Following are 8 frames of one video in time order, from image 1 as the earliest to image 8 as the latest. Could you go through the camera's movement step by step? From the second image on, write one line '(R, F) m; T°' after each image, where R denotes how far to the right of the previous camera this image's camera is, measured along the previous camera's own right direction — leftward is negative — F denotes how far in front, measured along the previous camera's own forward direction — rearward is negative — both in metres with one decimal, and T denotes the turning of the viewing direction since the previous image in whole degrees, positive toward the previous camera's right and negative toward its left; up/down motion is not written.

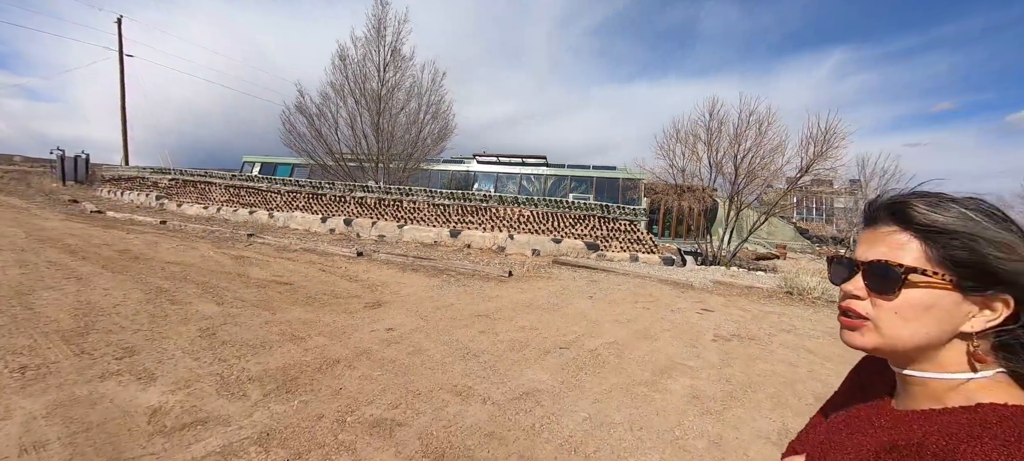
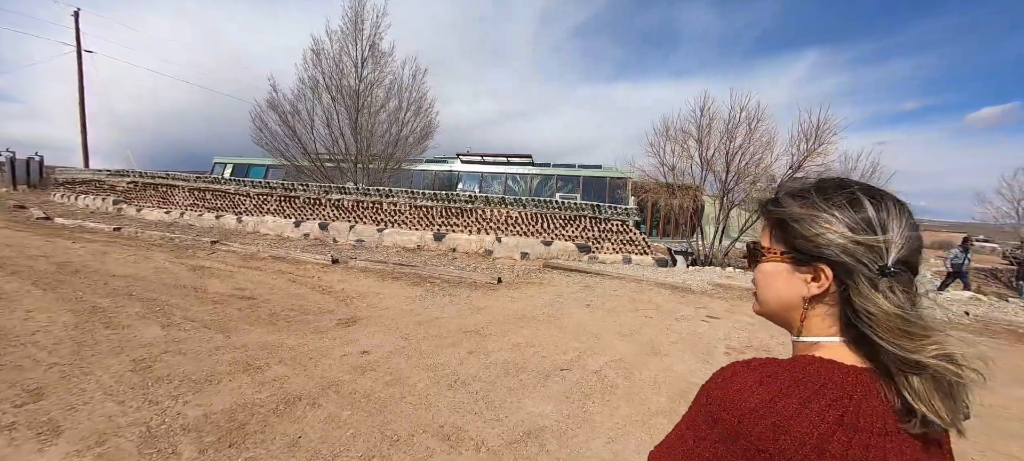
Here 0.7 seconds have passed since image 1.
(-0.1, +0.6) m; +2°
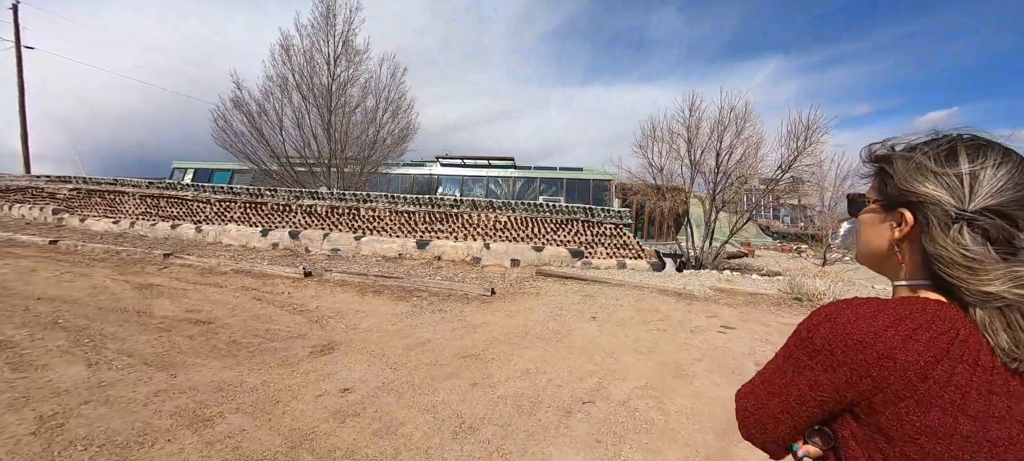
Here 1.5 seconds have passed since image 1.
(-0.3, +0.6) m; +3°
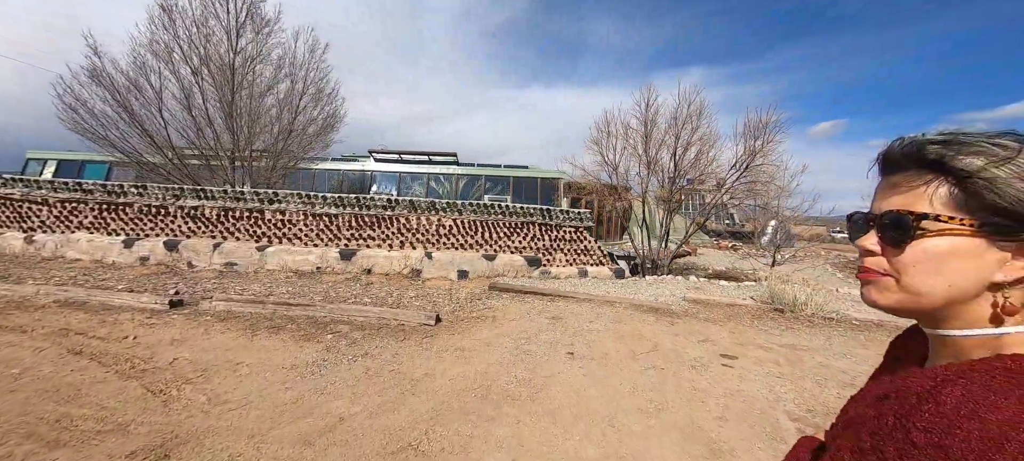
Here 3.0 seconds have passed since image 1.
(-0.1, +1.4) m; +9°
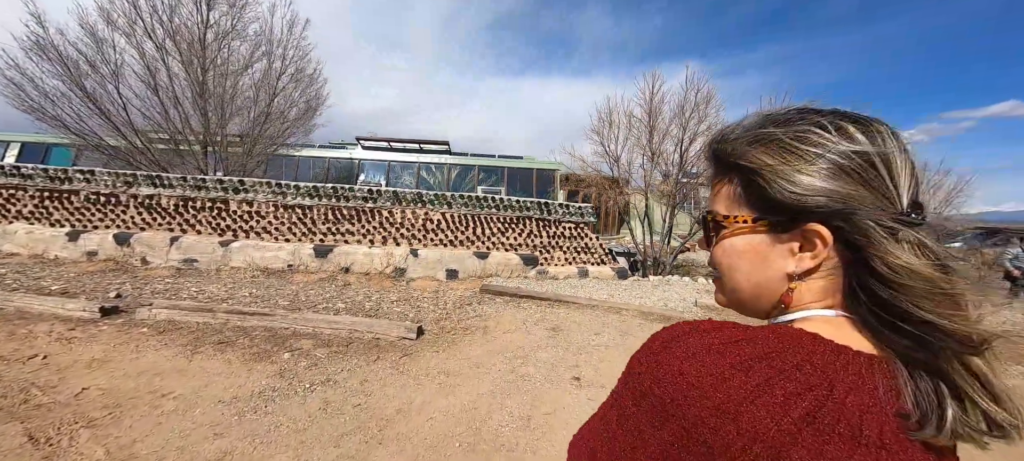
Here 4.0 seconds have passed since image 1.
(0.0, +0.8) m; +1°
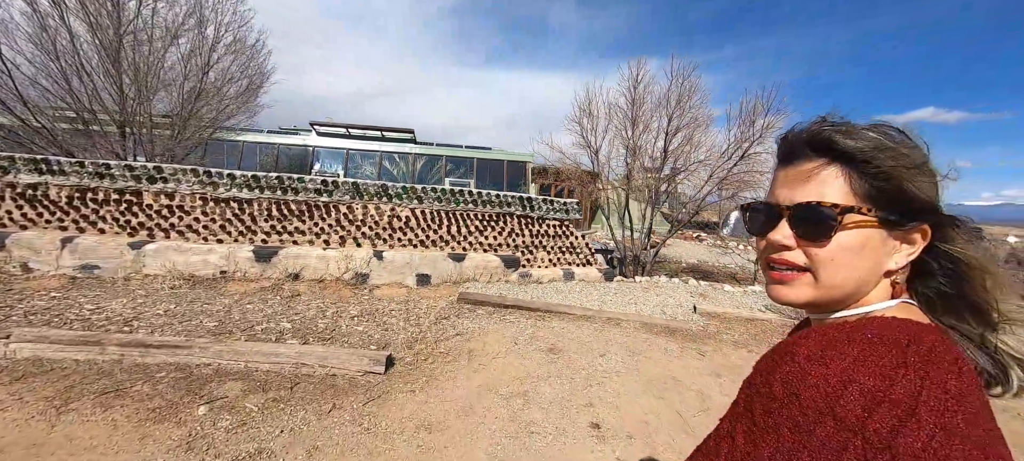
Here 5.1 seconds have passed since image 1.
(-0.3, +0.9) m; +5°
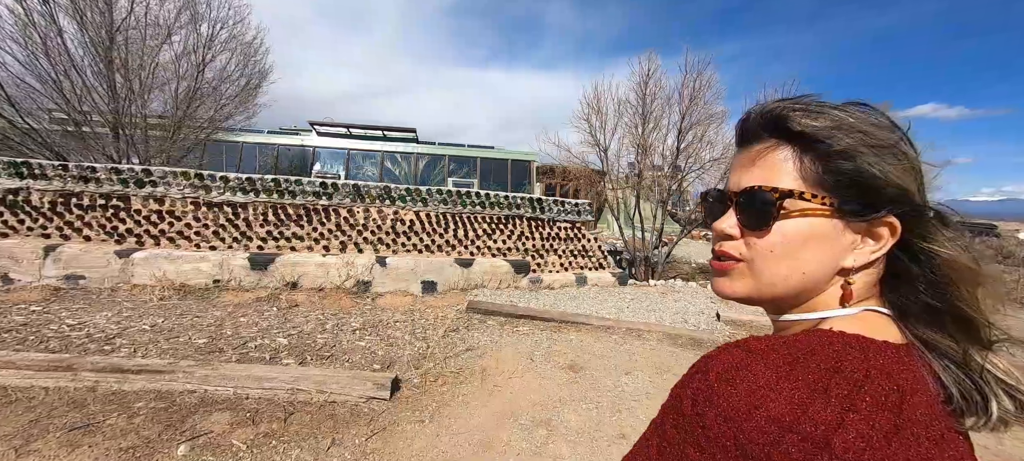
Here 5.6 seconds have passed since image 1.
(-0.1, +0.4) m; 0°
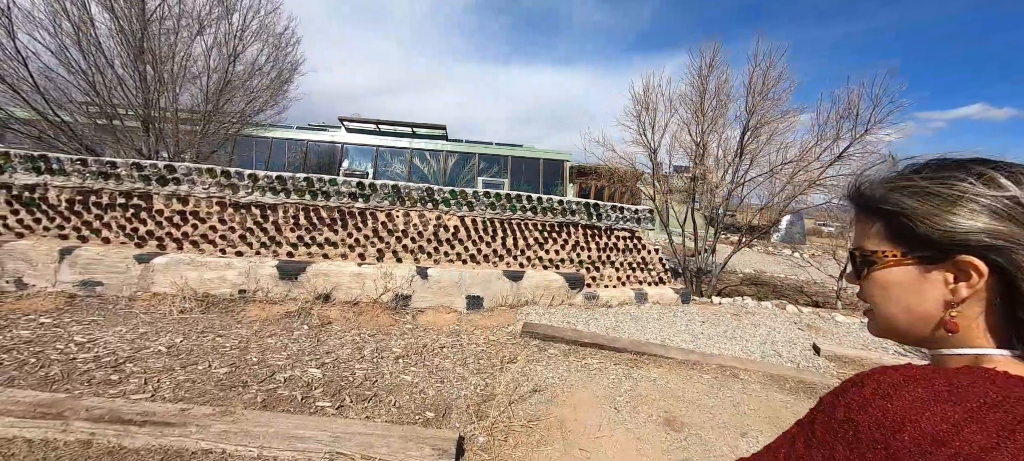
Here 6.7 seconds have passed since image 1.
(-0.5, +0.7) m; -3°
